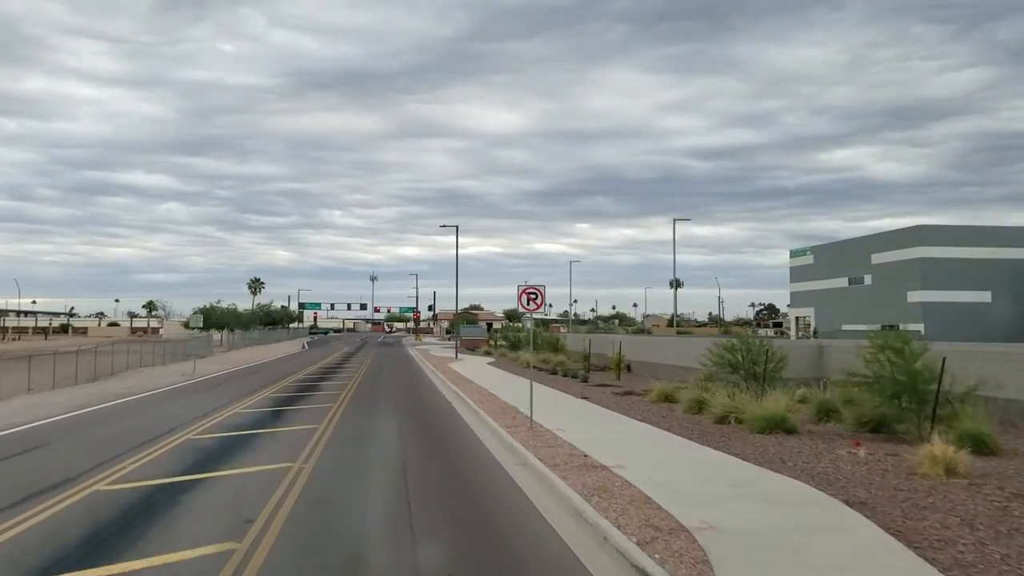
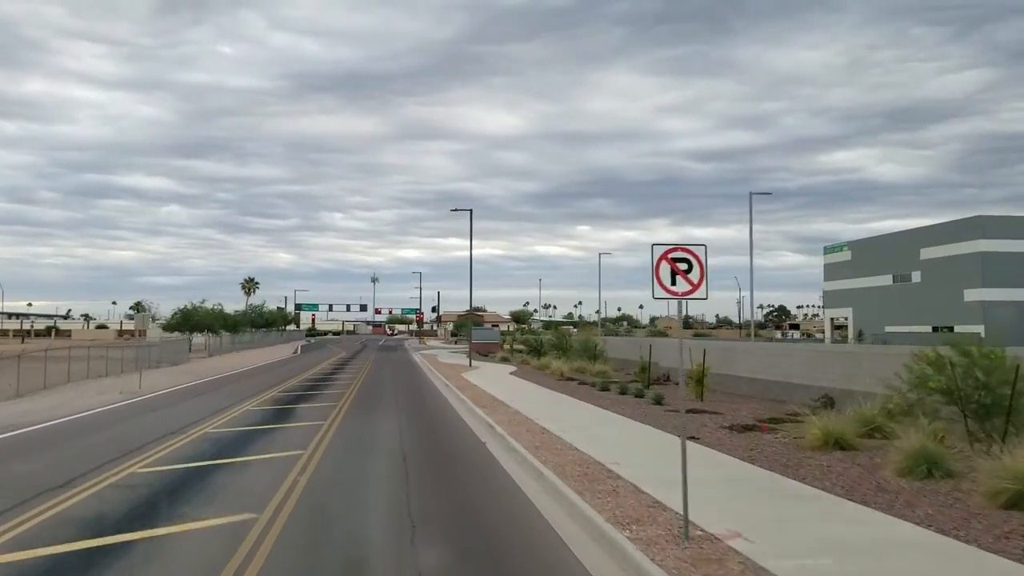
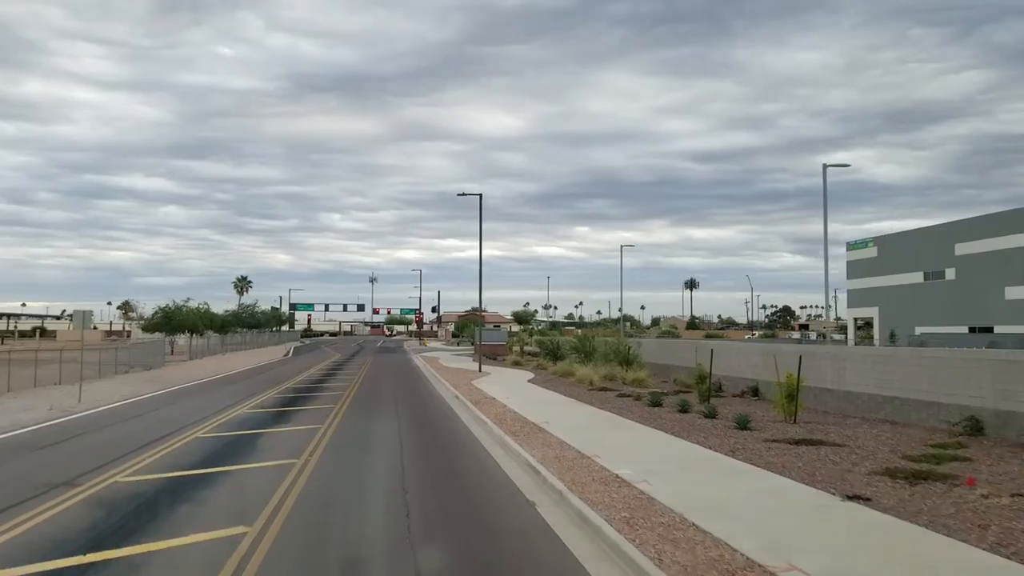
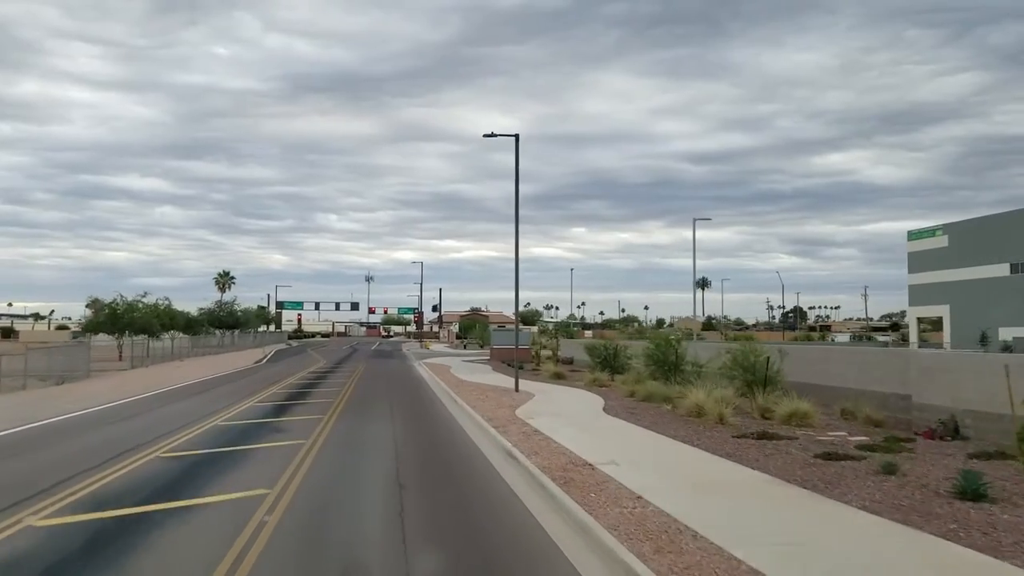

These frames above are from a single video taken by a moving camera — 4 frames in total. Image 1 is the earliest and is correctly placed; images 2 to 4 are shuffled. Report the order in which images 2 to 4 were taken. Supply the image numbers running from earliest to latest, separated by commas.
2, 3, 4
